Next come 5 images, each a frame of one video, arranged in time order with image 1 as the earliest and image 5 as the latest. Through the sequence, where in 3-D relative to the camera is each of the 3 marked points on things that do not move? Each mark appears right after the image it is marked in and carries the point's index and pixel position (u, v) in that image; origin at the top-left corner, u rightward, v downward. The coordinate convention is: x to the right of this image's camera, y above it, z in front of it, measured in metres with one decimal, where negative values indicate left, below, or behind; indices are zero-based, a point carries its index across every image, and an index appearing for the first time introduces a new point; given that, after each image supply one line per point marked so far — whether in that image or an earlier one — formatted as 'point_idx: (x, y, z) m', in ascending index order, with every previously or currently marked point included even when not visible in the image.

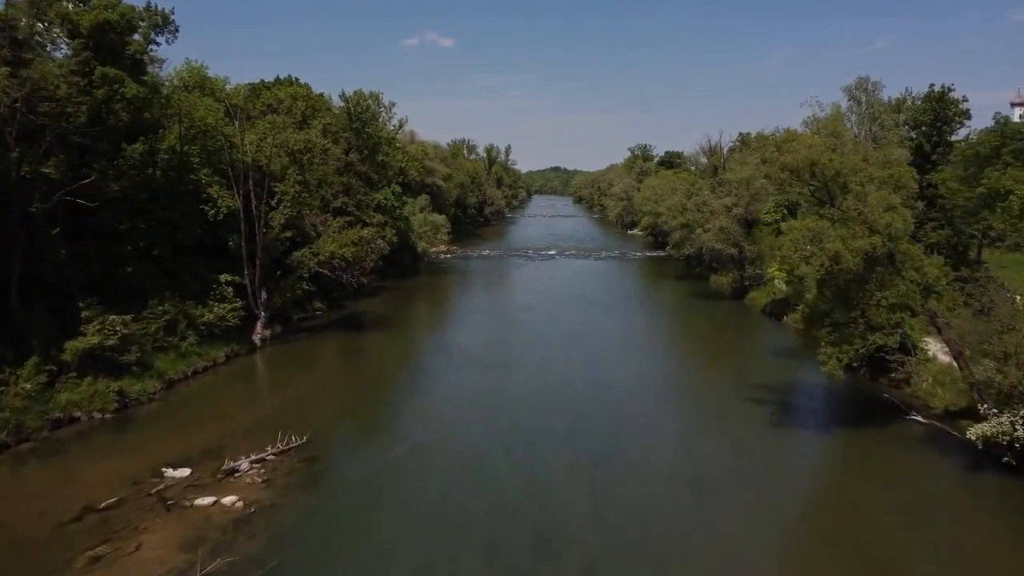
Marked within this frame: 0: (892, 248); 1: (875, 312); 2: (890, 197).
0: (+10.9, +1.2, +19.2) m
1: (+10.5, -0.7, +19.4) m
2: (+10.6, +2.6, +18.9) m
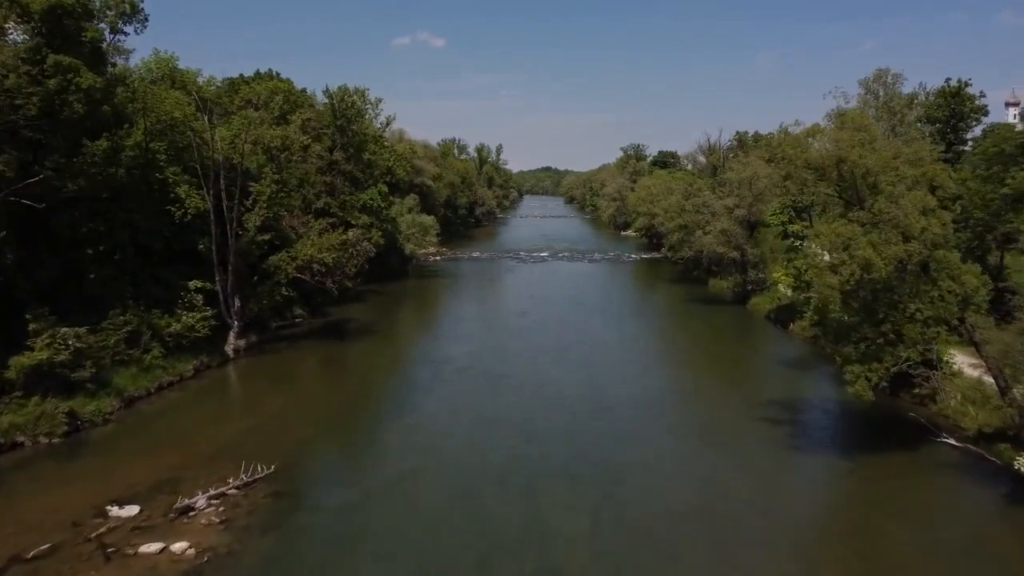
0: (+10.7, +0.9, +17.3) m
1: (+10.3, -1.0, +17.5) m
2: (+10.5, +2.3, +17.0) m
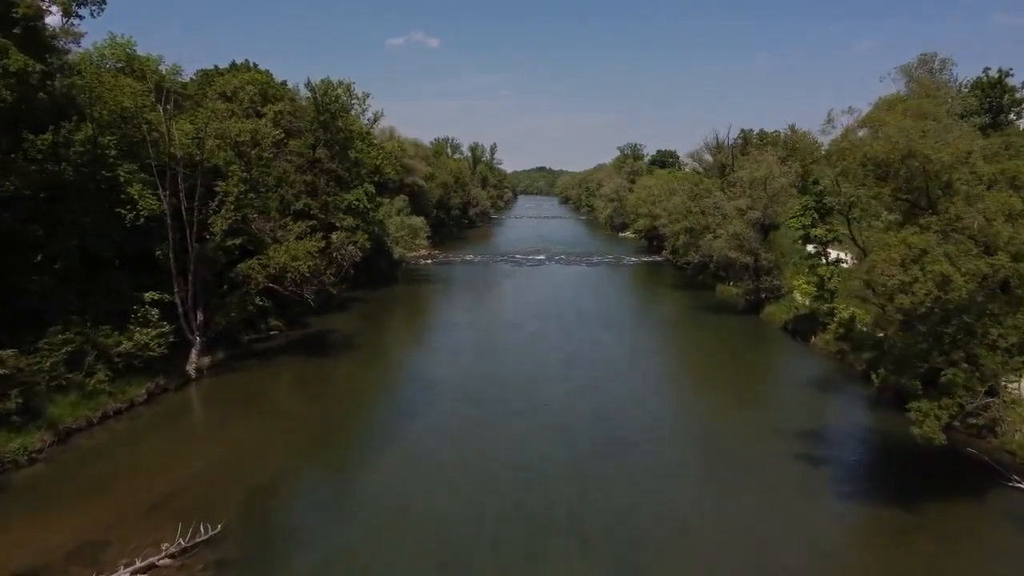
0: (+10.7, +0.4, +14.3) m
1: (+10.3, -1.4, +14.5) m
2: (+10.4, +1.8, +14.0) m
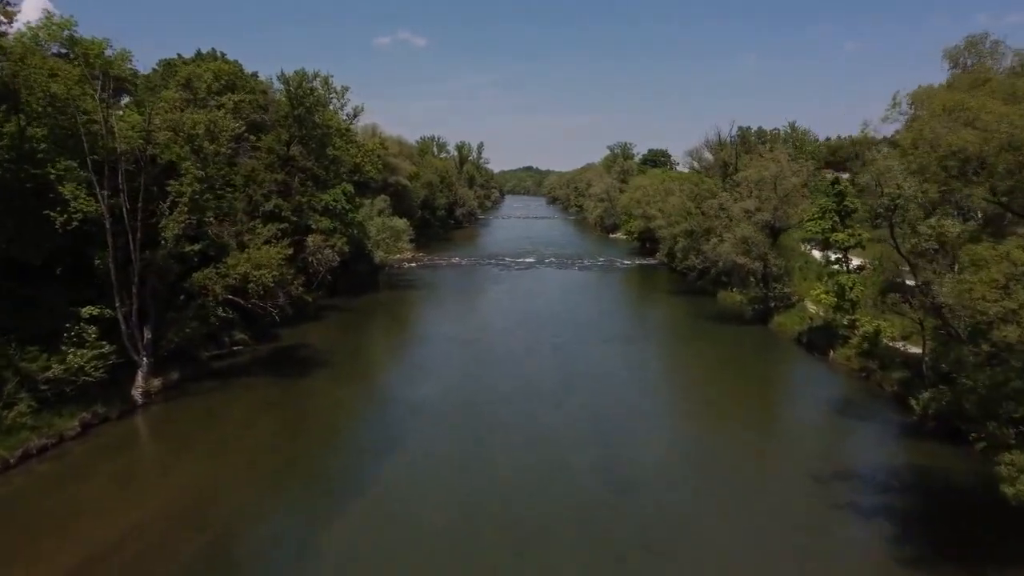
0: (+10.6, 0.0, +11.5) m
1: (+10.2, -1.9, +11.7) m
2: (+10.4, +1.4, +11.2) m
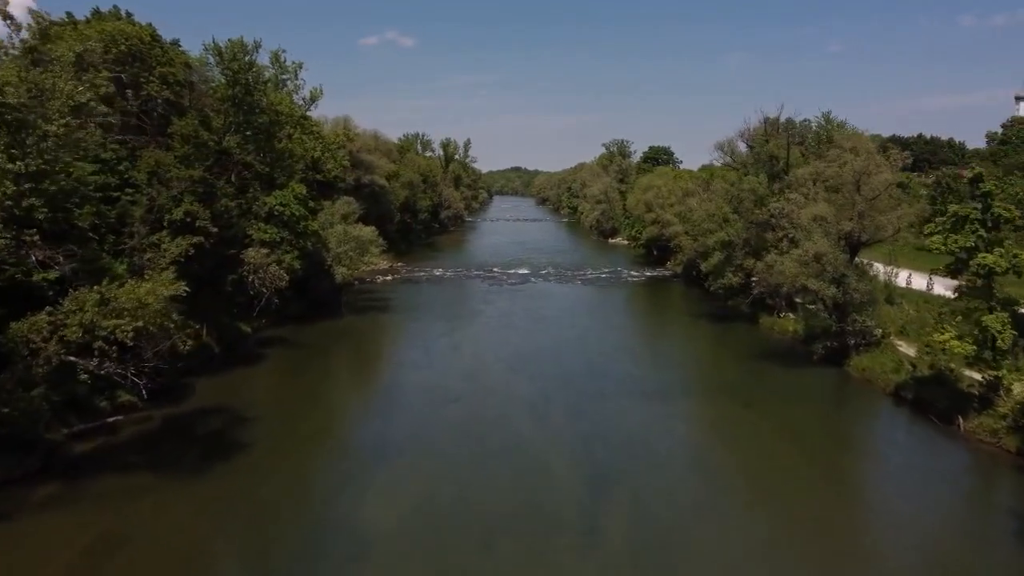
0: (+10.9, -1.3, +2.8) m
1: (+10.5, -3.2, +3.0) m
2: (+10.6, +0.1, +2.5) m
